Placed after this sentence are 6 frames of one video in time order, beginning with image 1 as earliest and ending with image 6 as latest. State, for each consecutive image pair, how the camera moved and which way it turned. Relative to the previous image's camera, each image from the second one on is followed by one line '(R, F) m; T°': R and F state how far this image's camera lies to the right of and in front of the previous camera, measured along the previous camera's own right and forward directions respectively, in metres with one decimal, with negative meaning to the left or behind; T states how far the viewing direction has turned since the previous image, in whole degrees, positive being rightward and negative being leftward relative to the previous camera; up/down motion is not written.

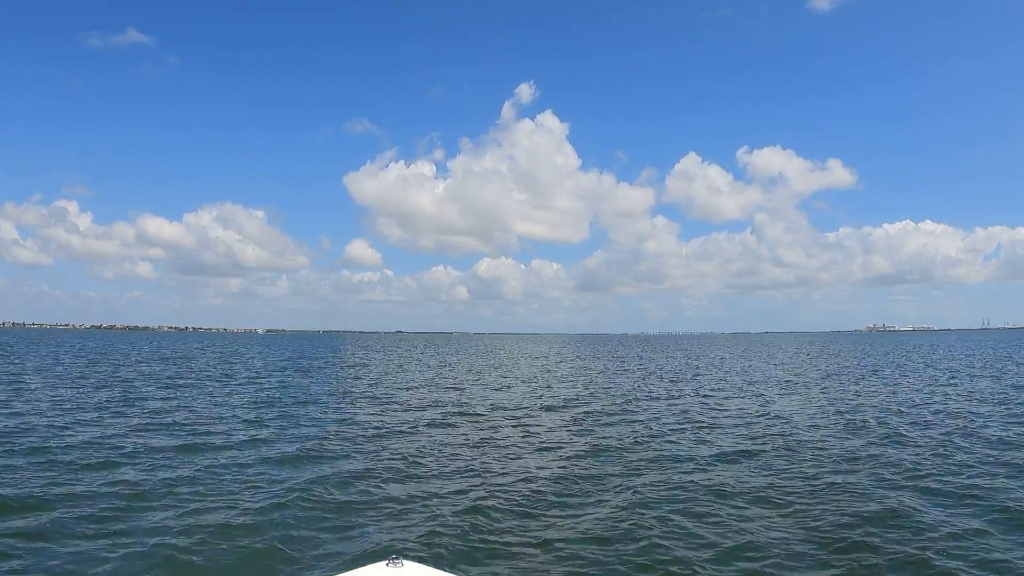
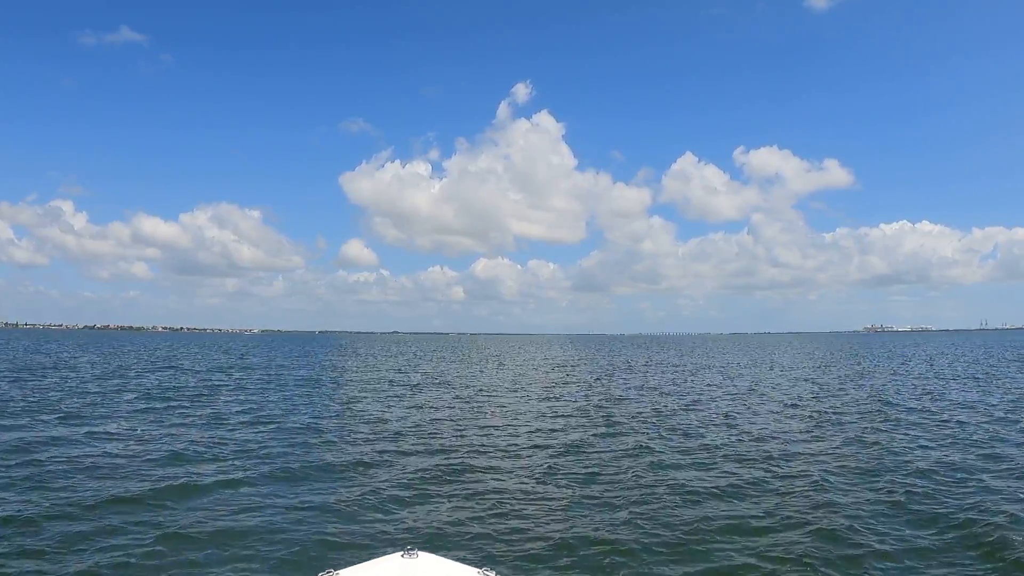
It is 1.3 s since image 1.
(-3.5, +2.1) m; 0°
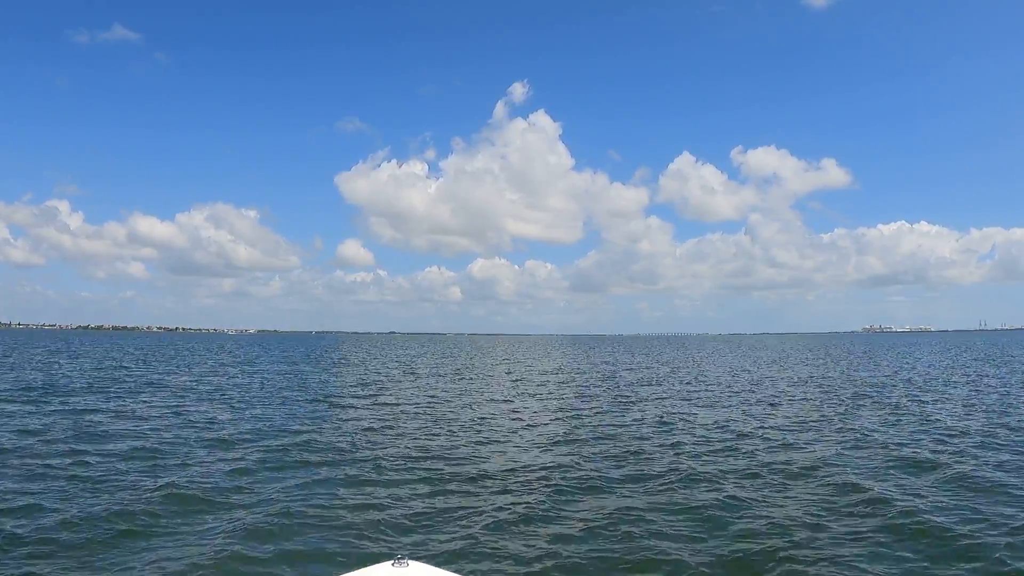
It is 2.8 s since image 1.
(-1.3, +7.4) m; 0°
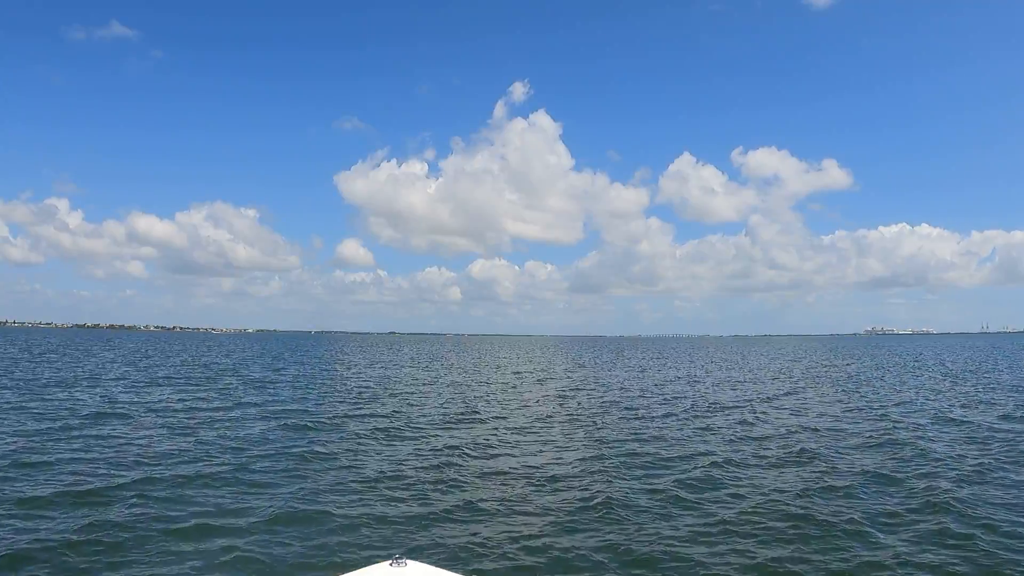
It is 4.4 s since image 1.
(-2.7, +4.3) m; 0°
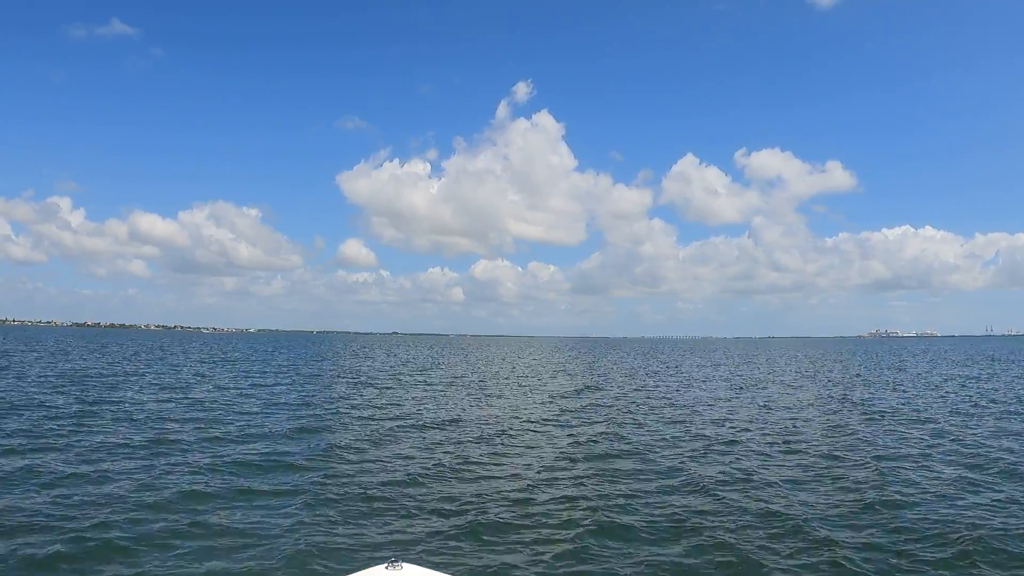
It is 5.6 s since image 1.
(-3.5, +5.6) m; 0°
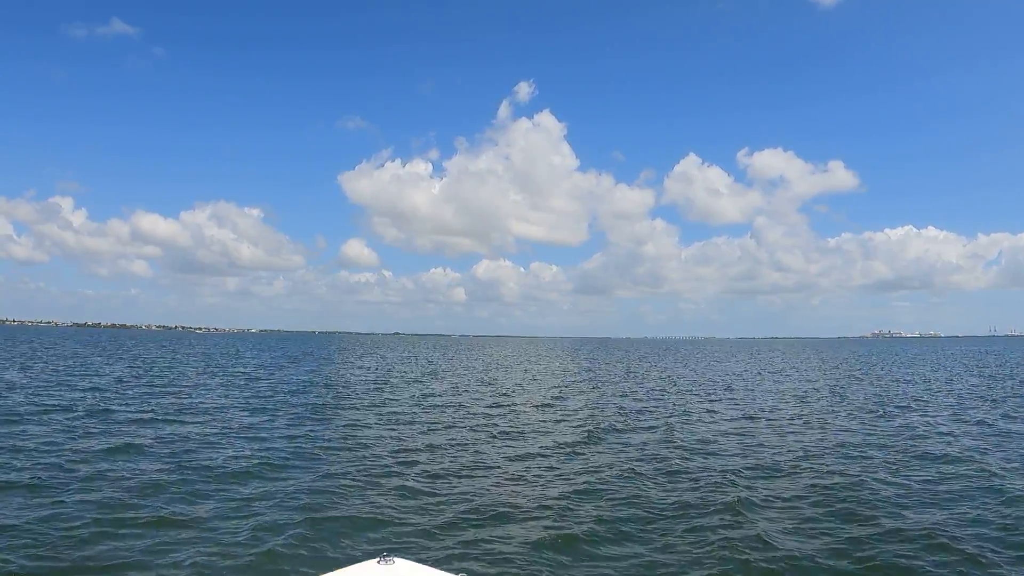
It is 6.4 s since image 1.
(-2.6, +4.7) m; 0°
